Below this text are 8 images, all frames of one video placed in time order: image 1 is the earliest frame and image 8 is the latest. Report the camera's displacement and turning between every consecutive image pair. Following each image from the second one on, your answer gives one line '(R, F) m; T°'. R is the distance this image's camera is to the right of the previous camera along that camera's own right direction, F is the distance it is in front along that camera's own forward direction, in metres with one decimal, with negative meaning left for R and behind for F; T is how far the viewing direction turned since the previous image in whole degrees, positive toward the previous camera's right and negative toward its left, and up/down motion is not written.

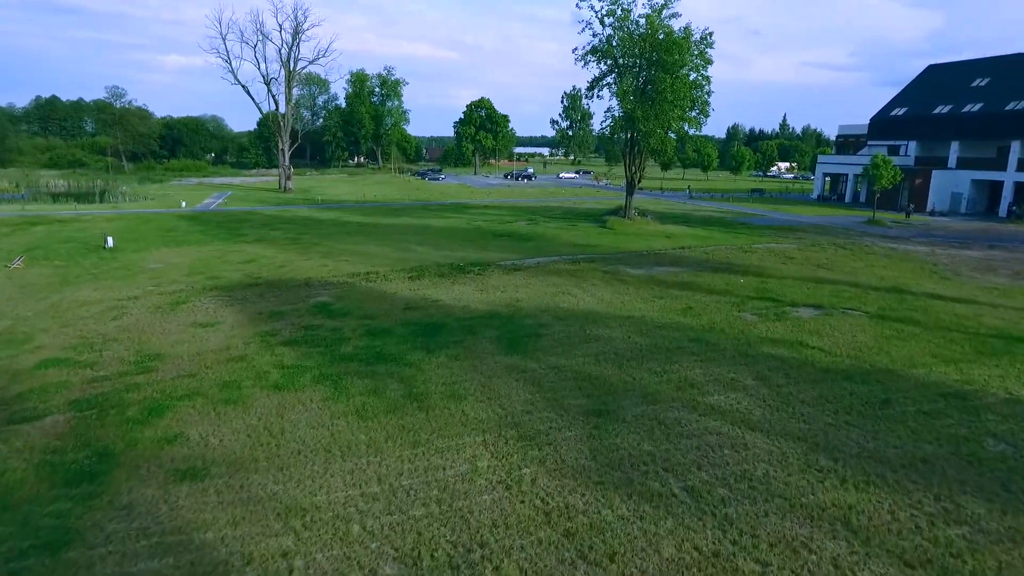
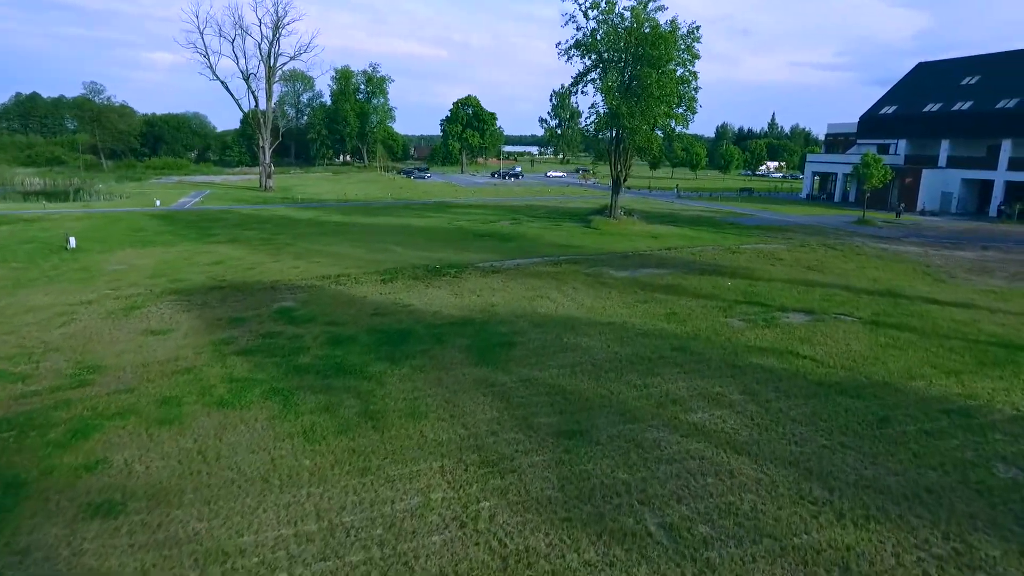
(+0.4, +0.9) m; +1°
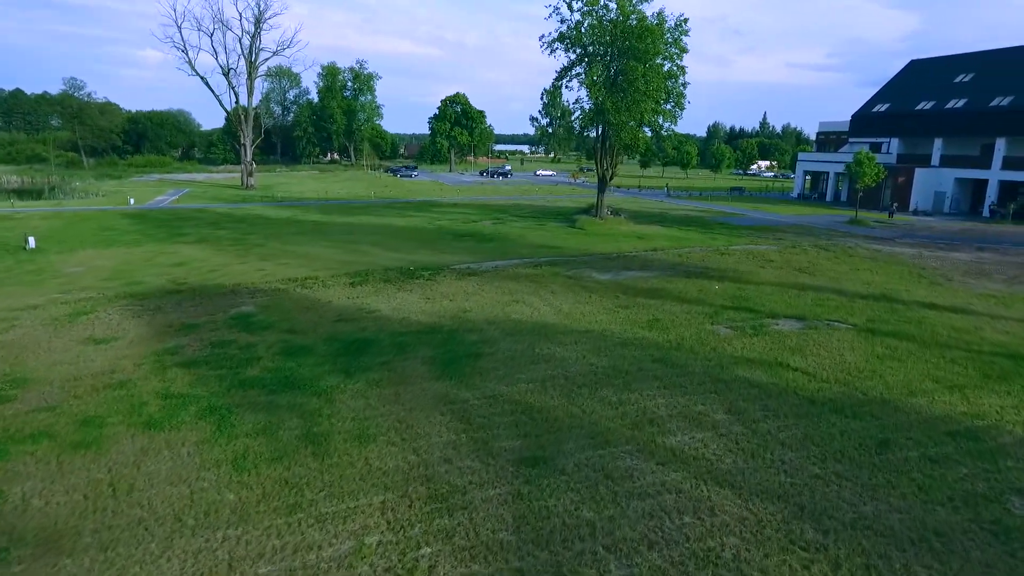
(+0.5, +1.0) m; +1°
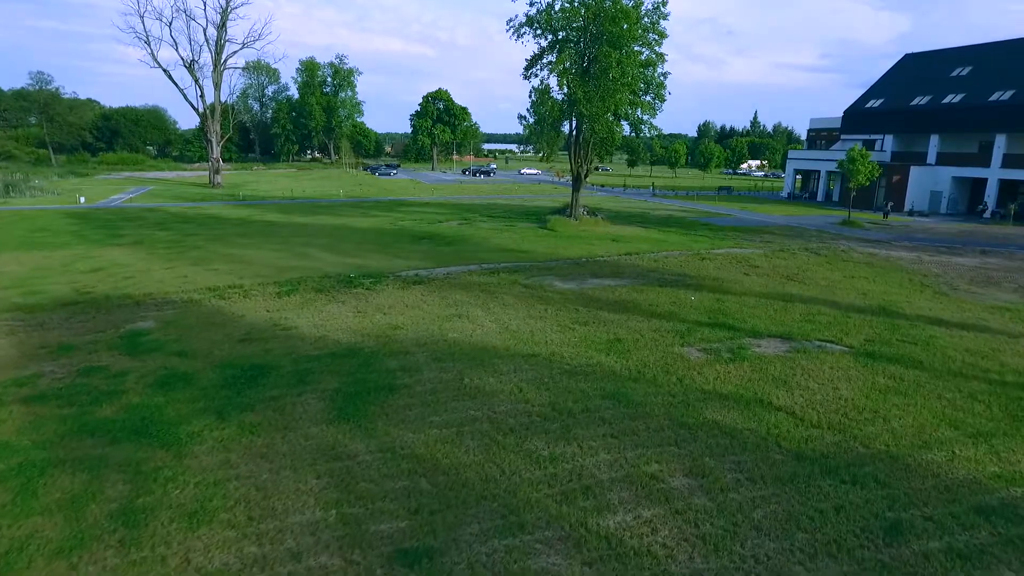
(+1.1, +2.2) m; +1°
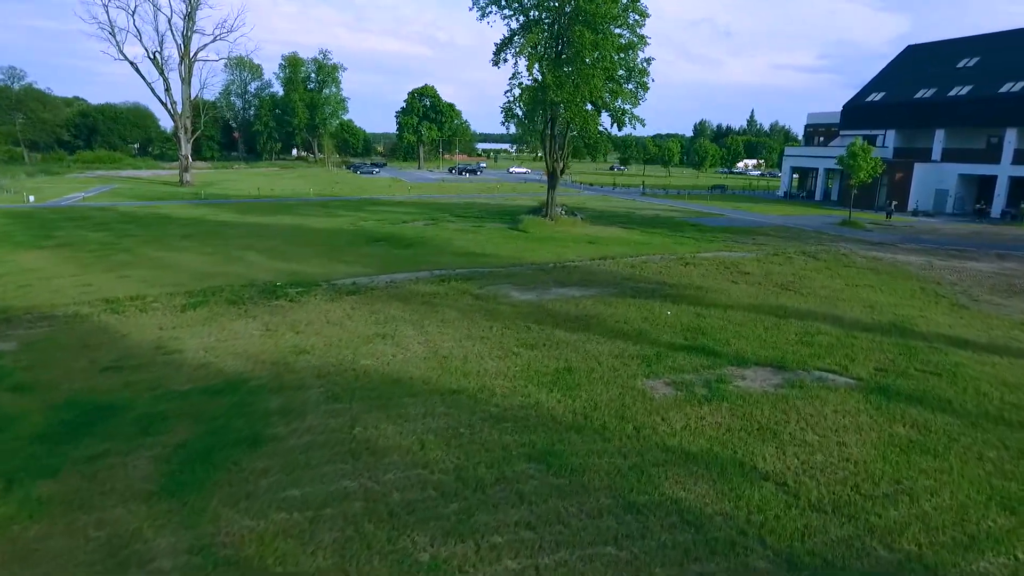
(+1.1, +2.3) m; 0°
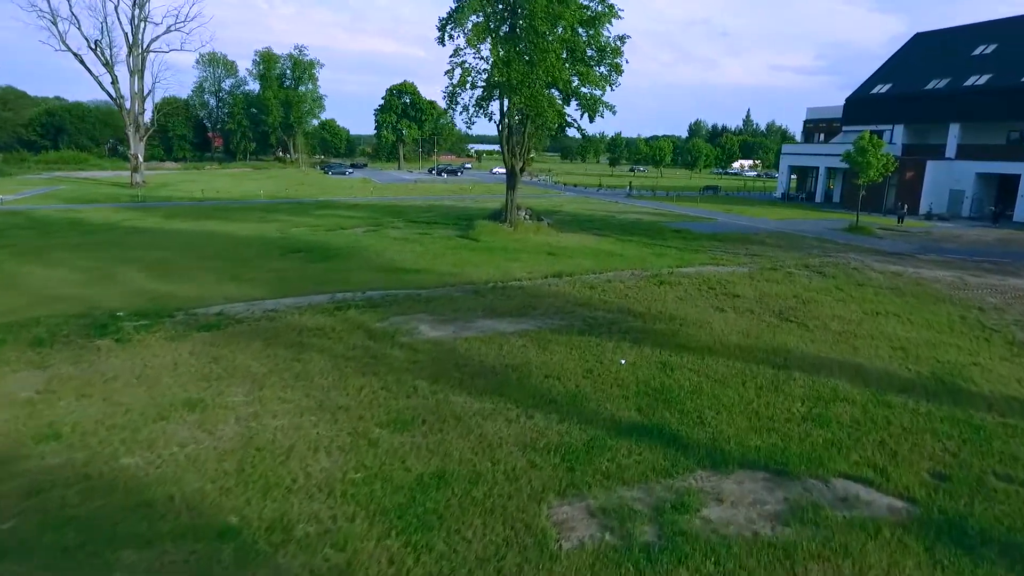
(+1.5, +3.6) m; 0°
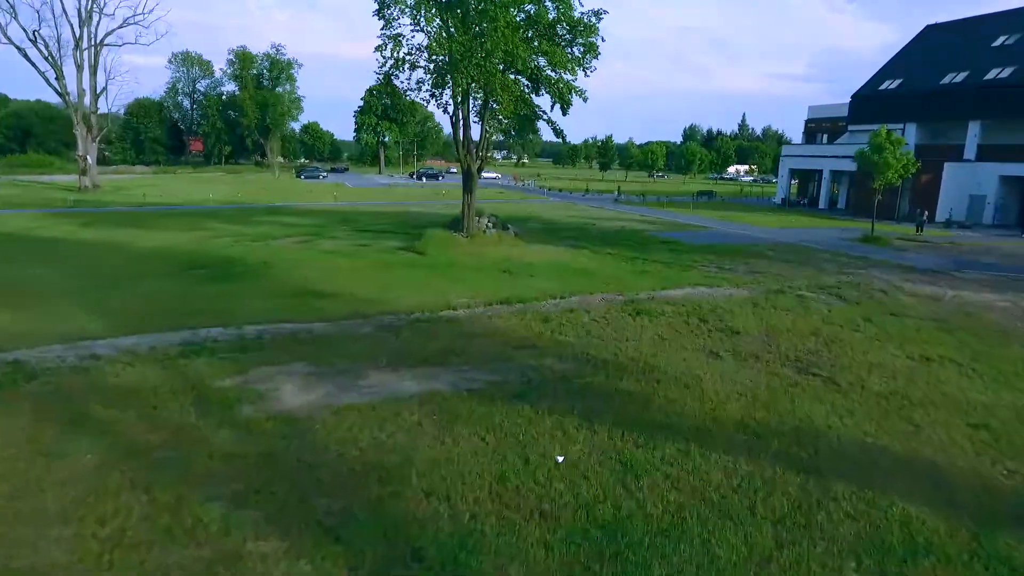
(+1.1, +3.2) m; 0°
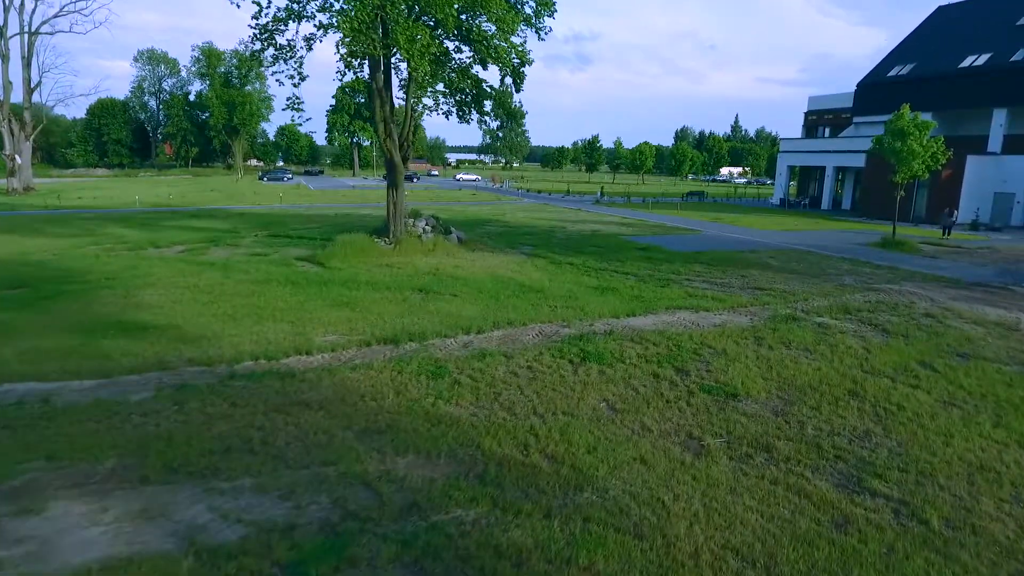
(+1.3, +3.6) m; 0°
